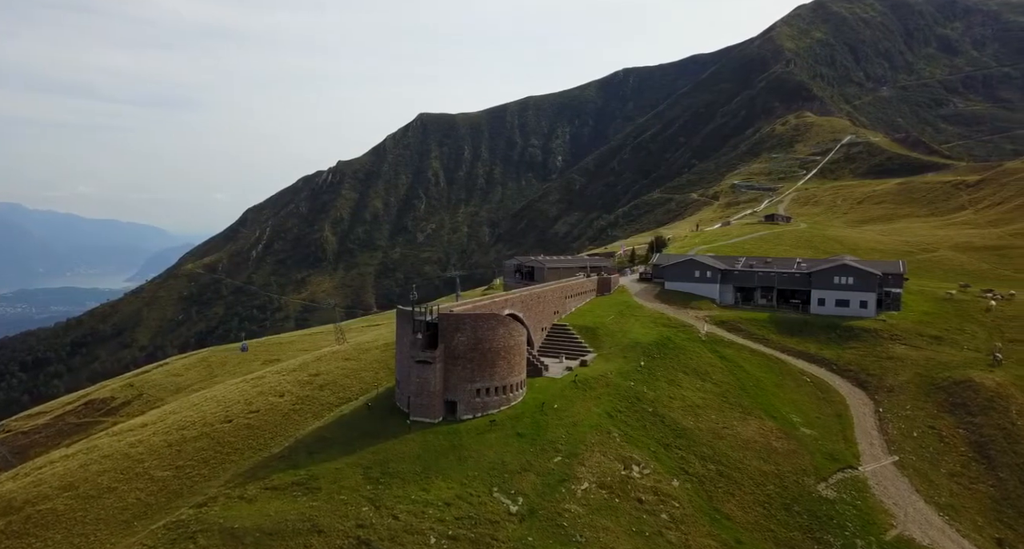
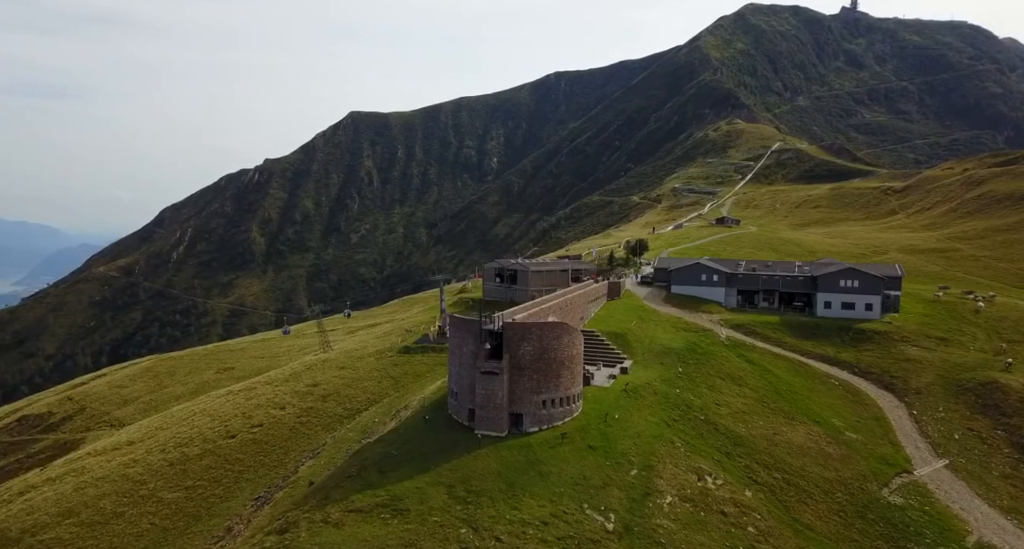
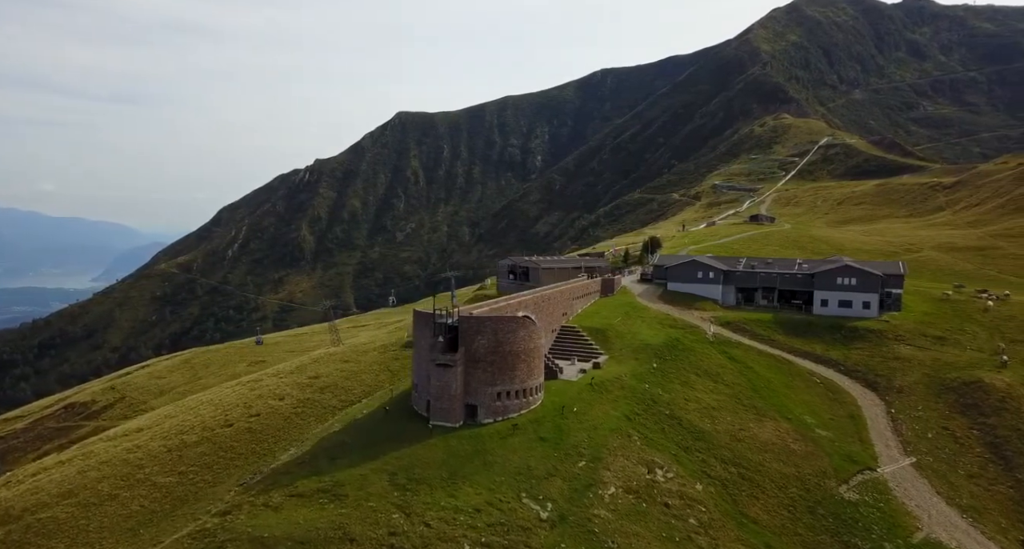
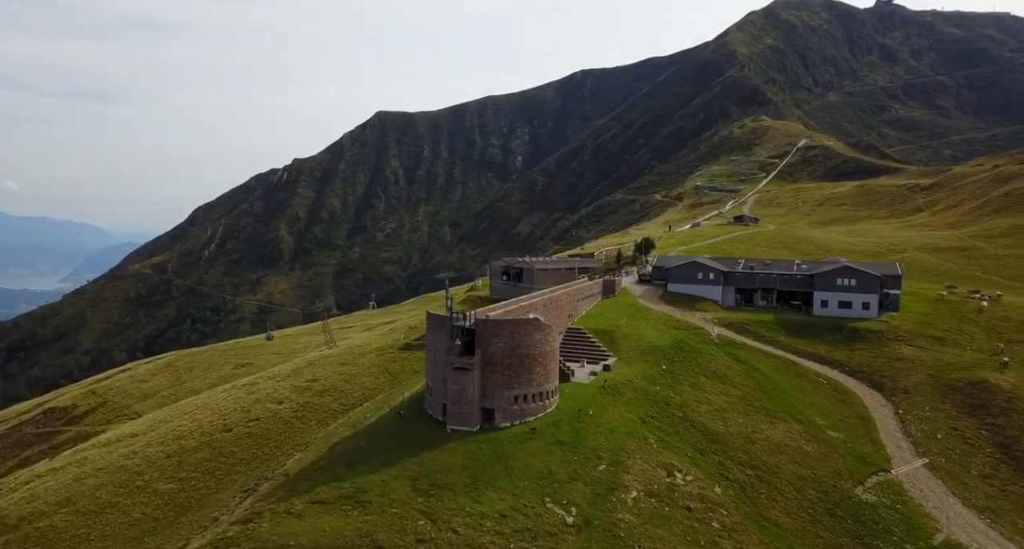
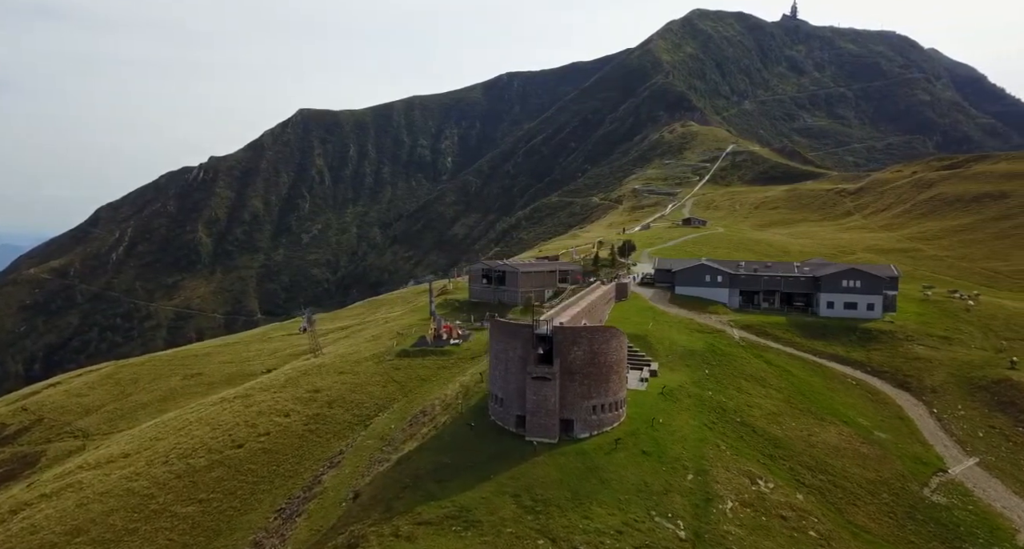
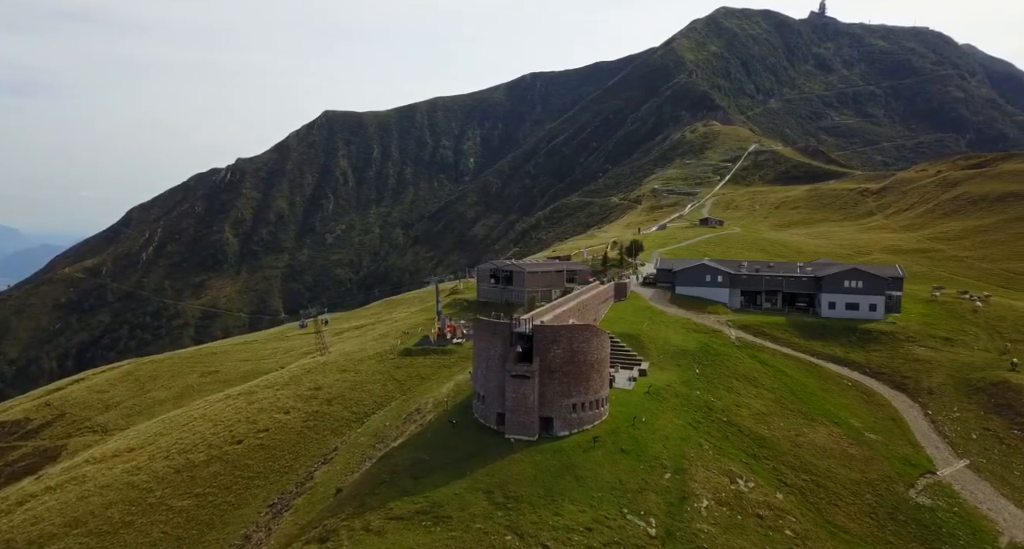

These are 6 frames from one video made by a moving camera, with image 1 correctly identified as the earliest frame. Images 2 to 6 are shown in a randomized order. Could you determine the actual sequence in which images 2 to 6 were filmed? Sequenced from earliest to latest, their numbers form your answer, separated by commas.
3, 4, 2, 6, 5
